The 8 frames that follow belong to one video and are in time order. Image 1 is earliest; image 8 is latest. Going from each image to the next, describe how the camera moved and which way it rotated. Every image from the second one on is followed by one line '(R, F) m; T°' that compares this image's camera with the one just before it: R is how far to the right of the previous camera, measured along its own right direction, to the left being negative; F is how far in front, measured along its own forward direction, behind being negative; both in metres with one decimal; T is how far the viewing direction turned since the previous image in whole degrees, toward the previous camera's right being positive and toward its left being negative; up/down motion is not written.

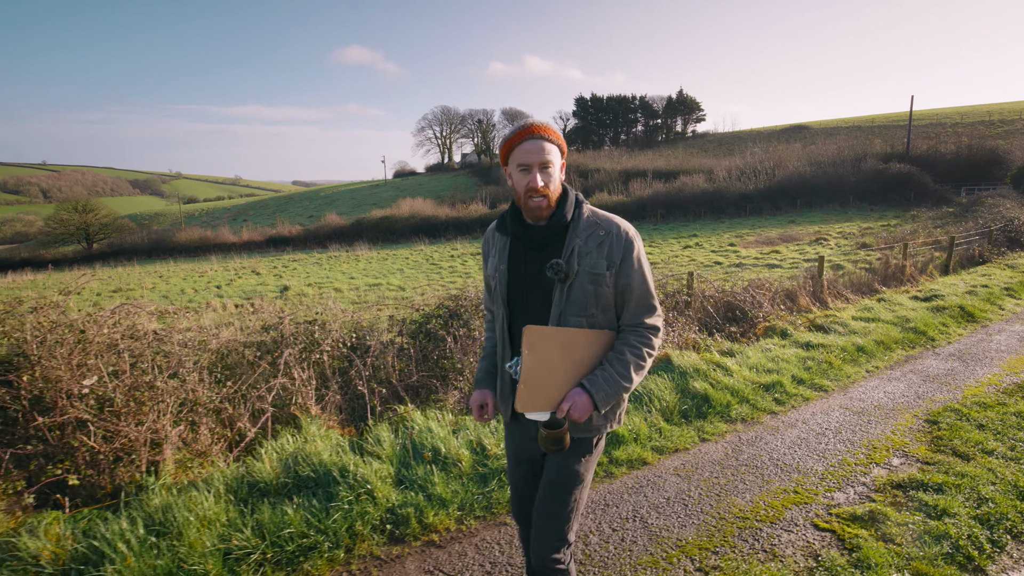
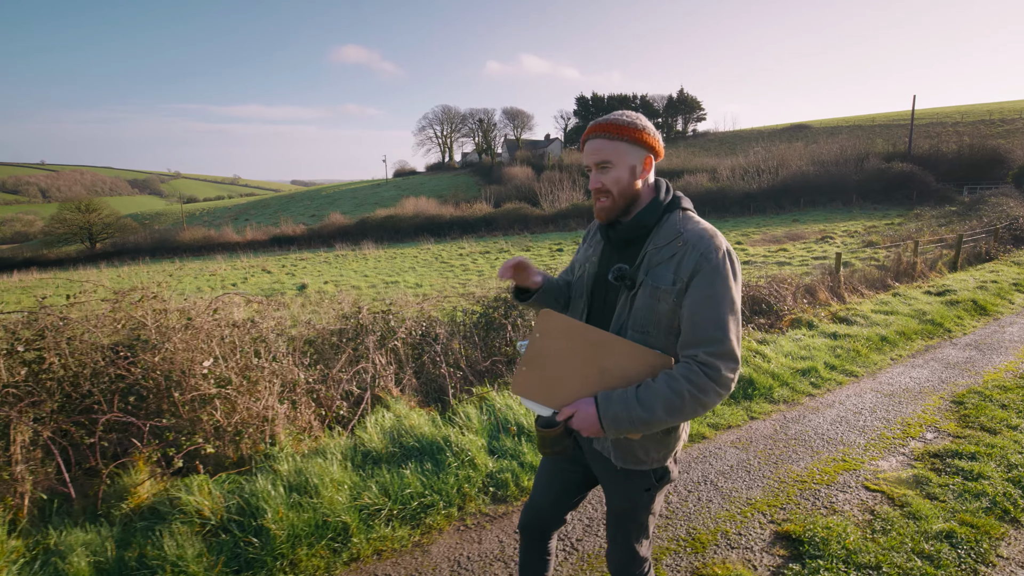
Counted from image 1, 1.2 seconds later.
(-0.5, -0.4) m; 0°
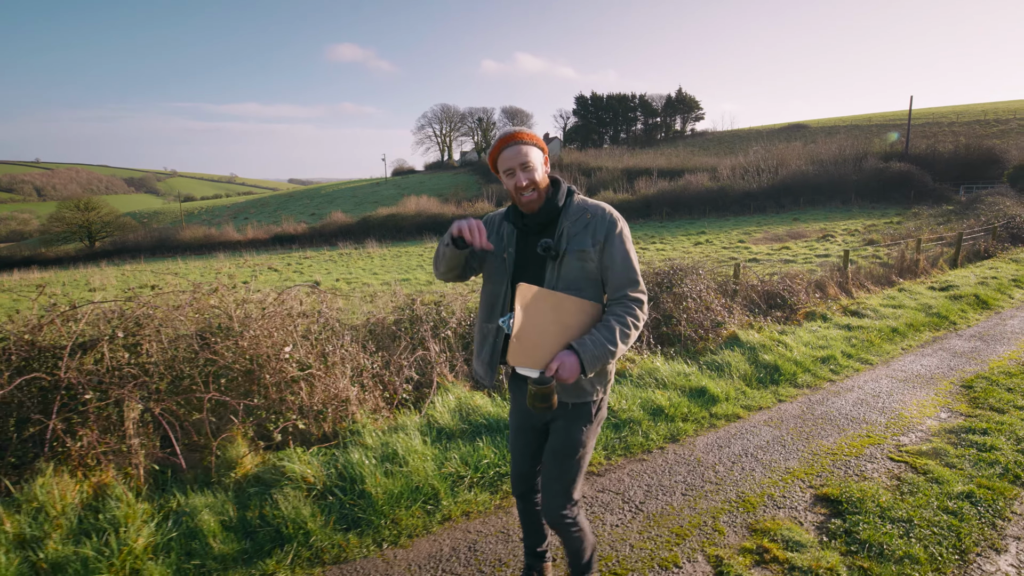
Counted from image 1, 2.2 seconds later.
(-0.4, -0.3) m; 0°
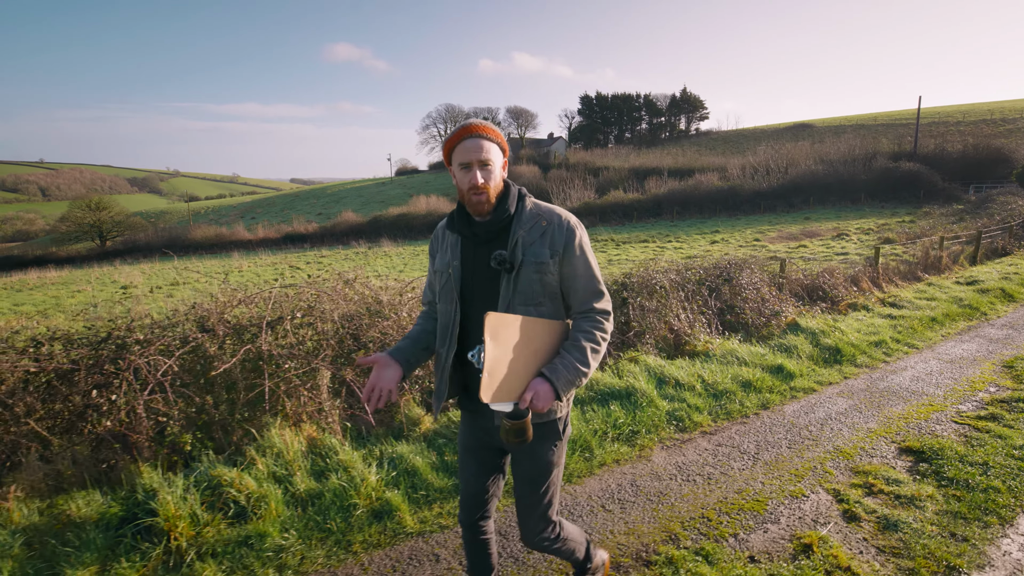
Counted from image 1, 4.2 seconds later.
(-0.9, -0.7) m; 0°
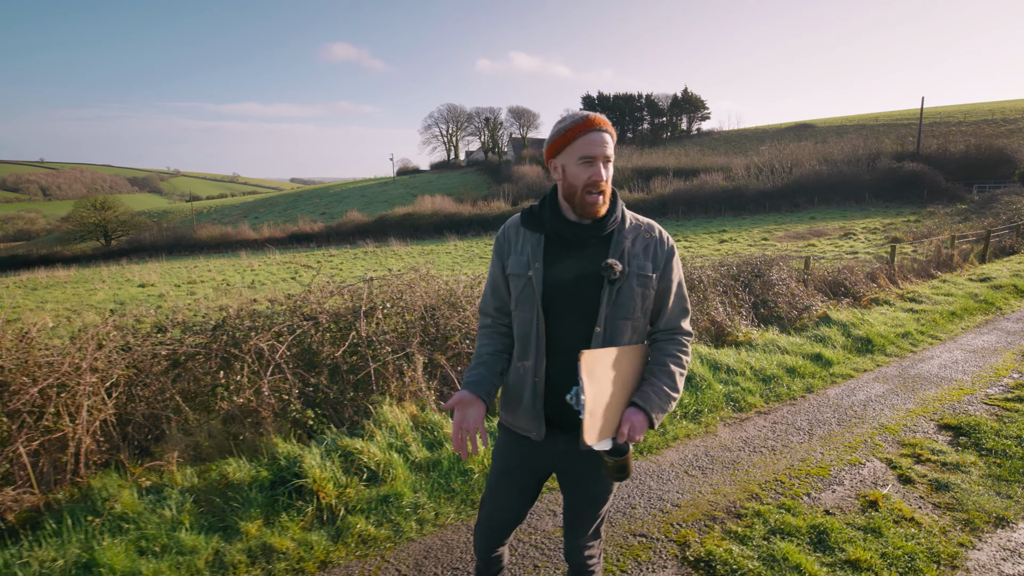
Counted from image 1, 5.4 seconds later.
(-0.6, -0.4) m; 0°
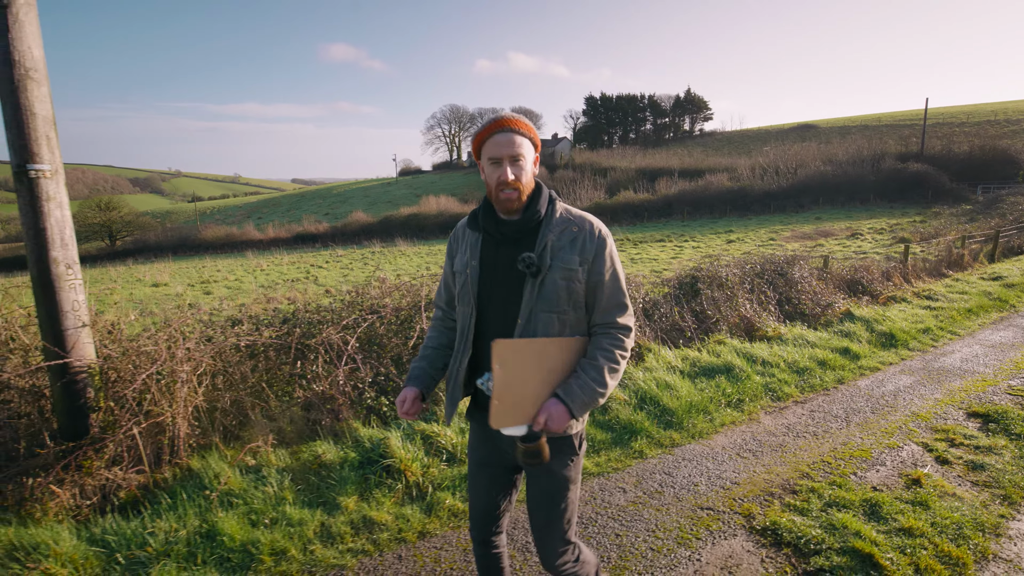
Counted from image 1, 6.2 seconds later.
(-0.4, -0.3) m; 0°
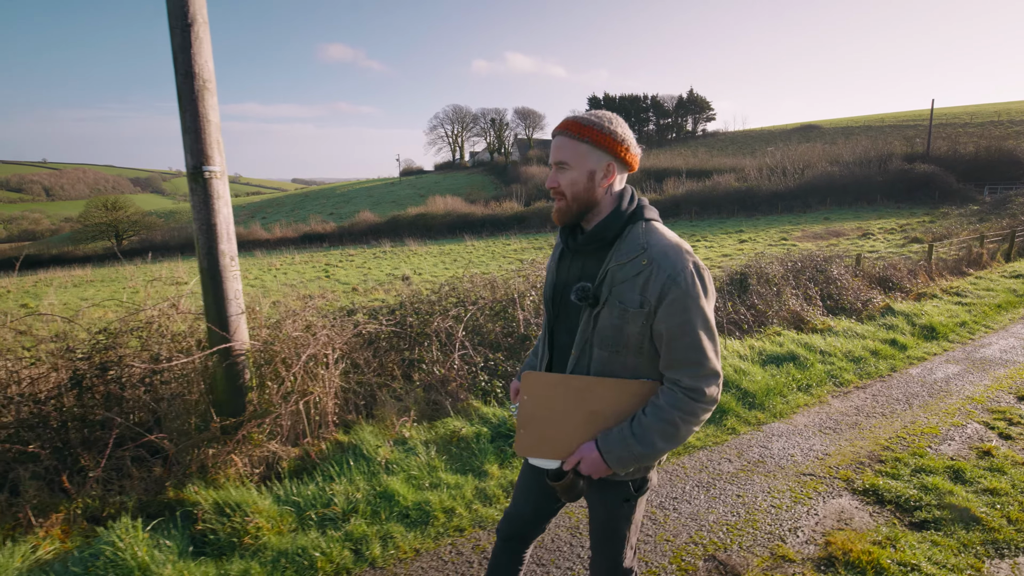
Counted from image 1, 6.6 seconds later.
(-0.8, -0.4) m; 0°
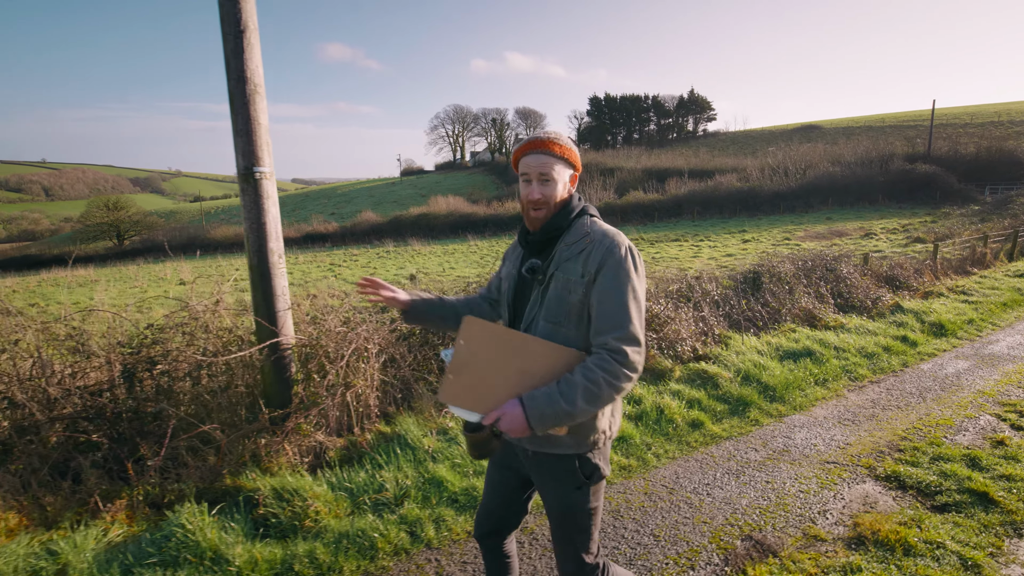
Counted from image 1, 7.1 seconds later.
(-0.3, -0.2) m; 0°
